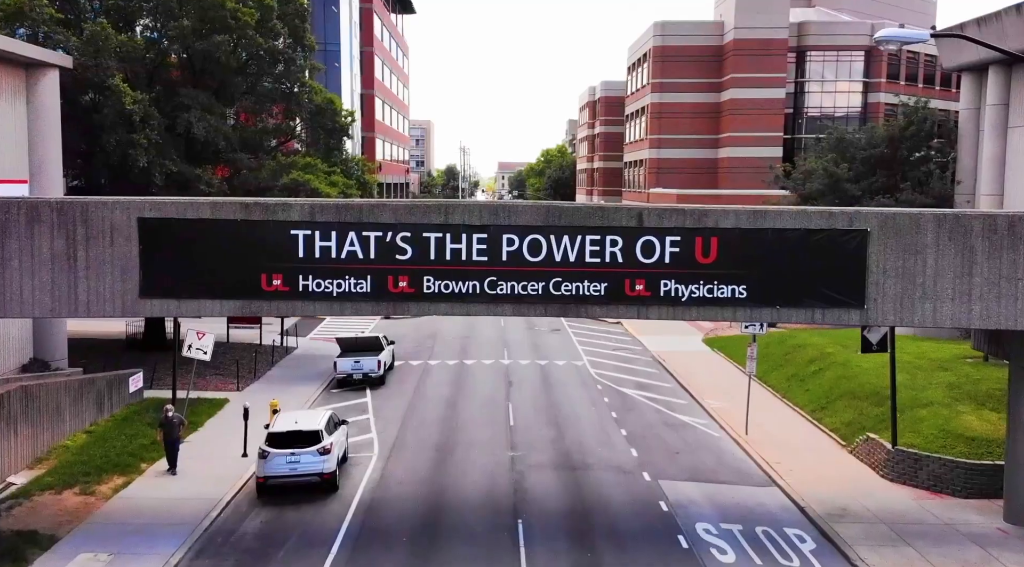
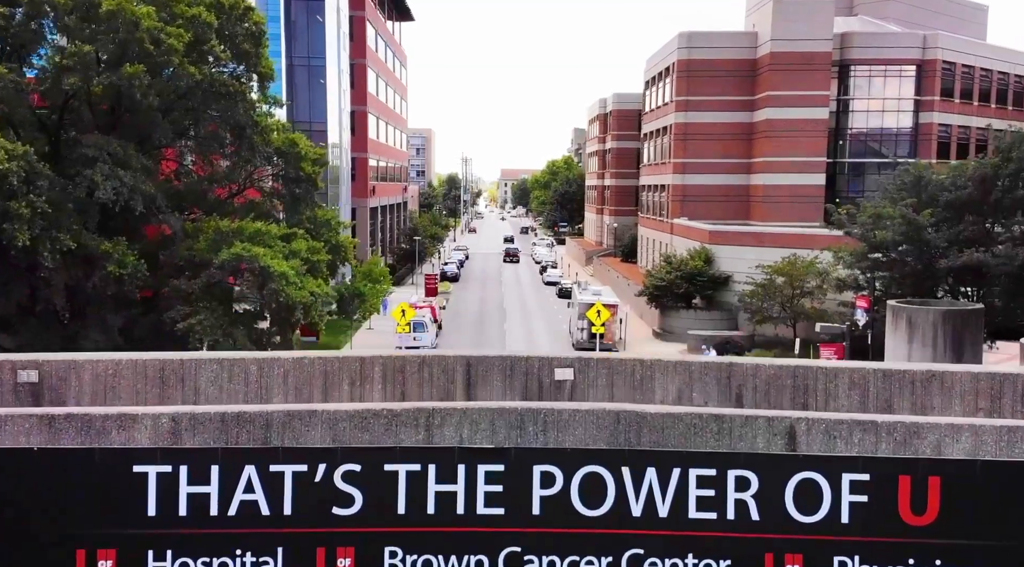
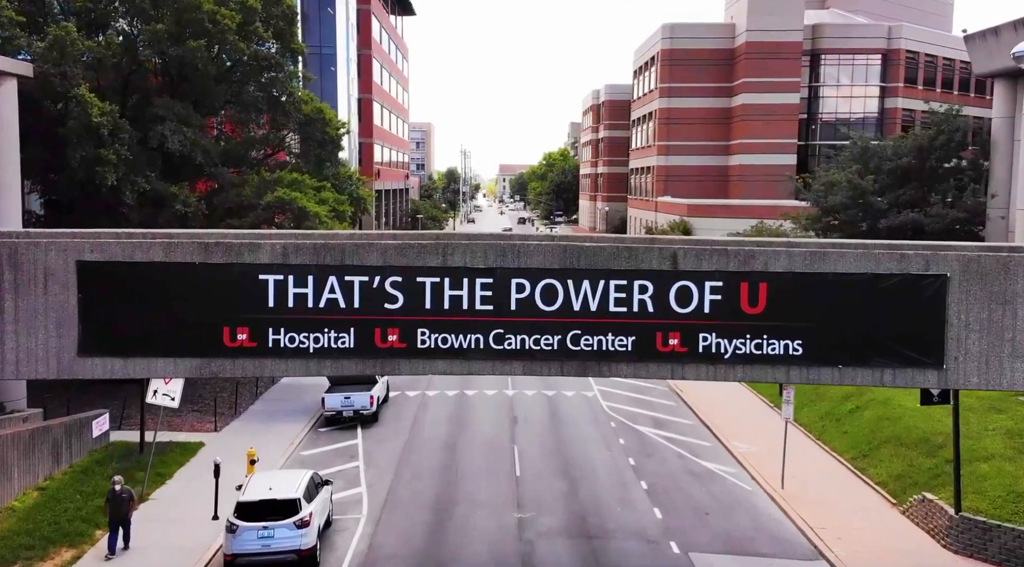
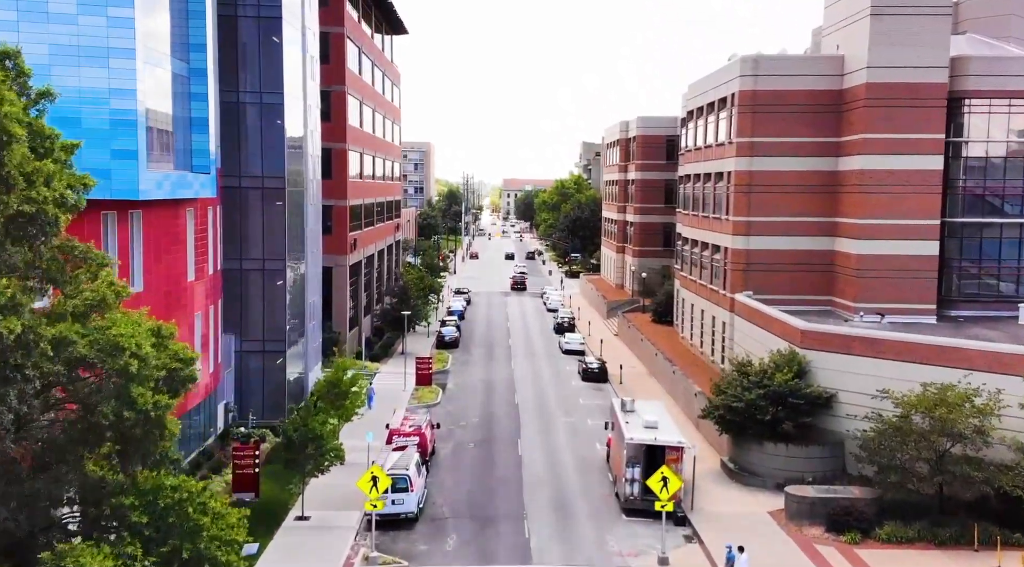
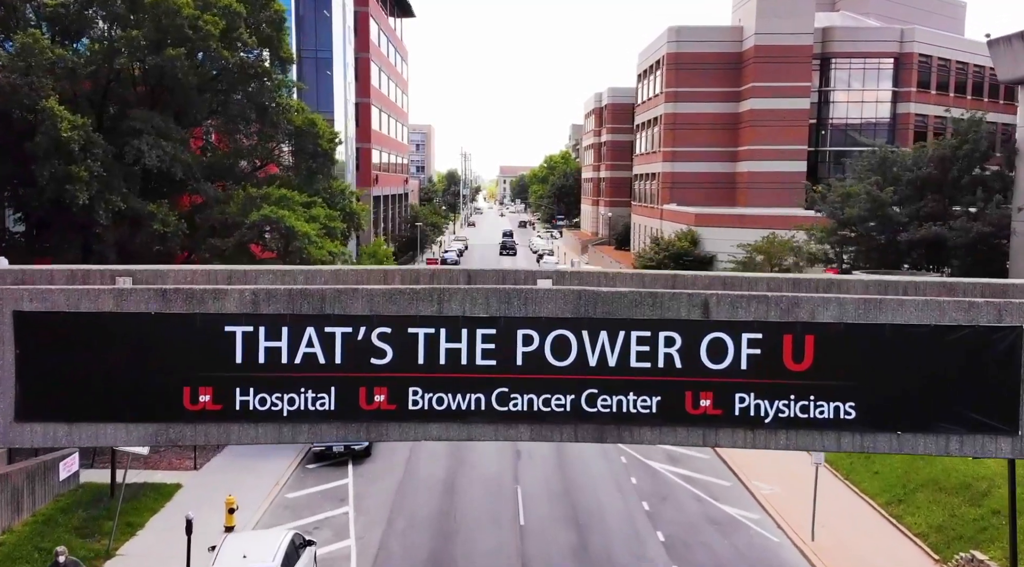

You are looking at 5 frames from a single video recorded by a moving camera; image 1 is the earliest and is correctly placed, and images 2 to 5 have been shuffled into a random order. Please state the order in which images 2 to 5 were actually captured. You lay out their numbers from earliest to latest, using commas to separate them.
3, 5, 2, 4
